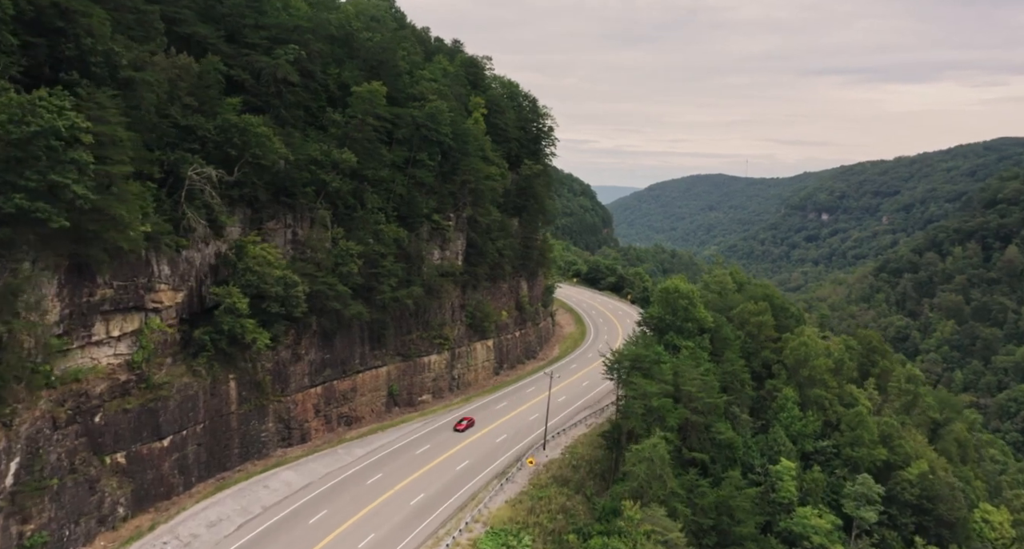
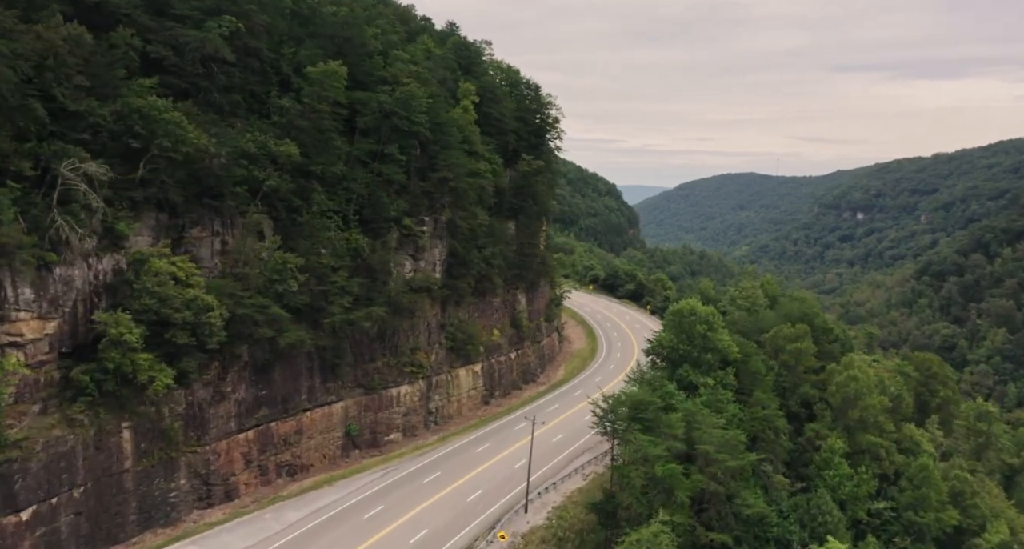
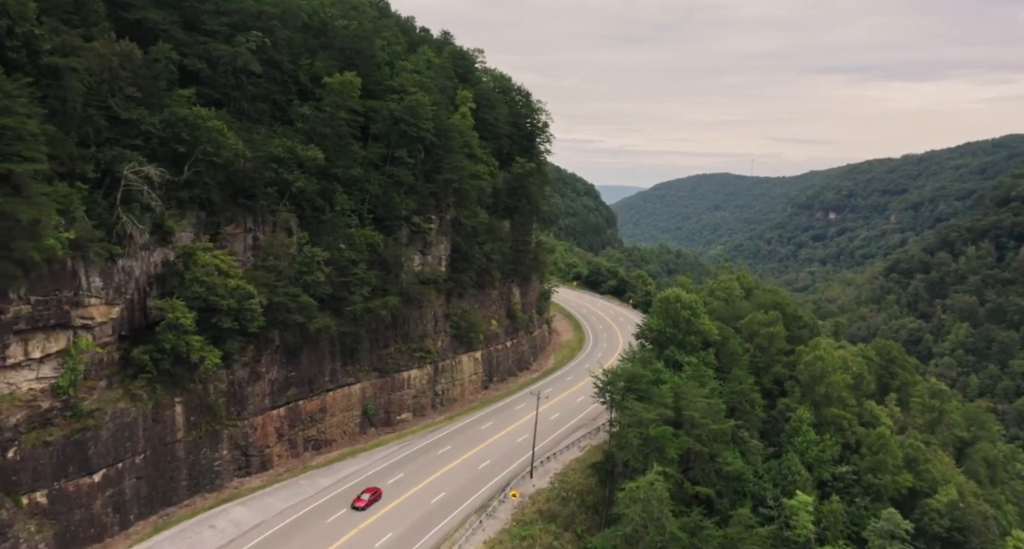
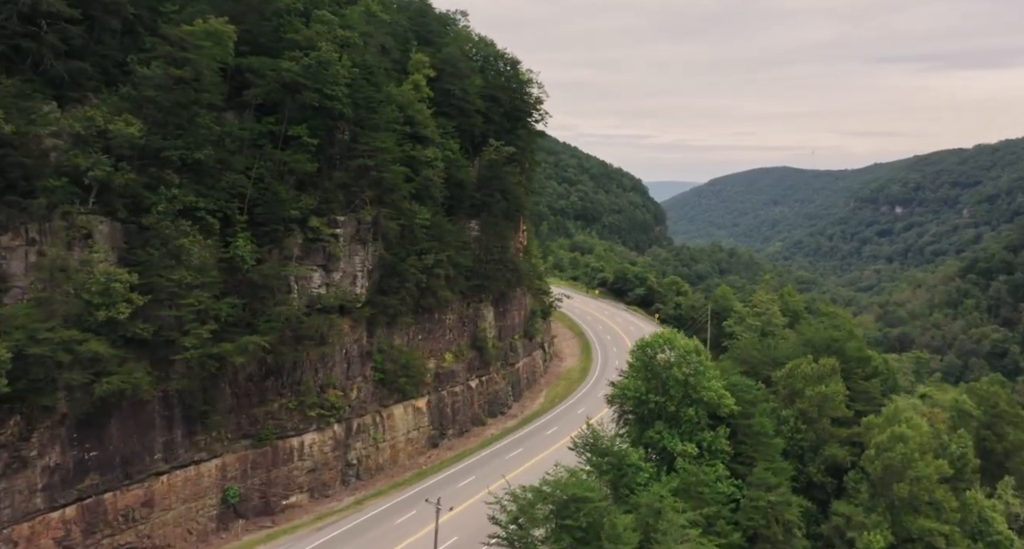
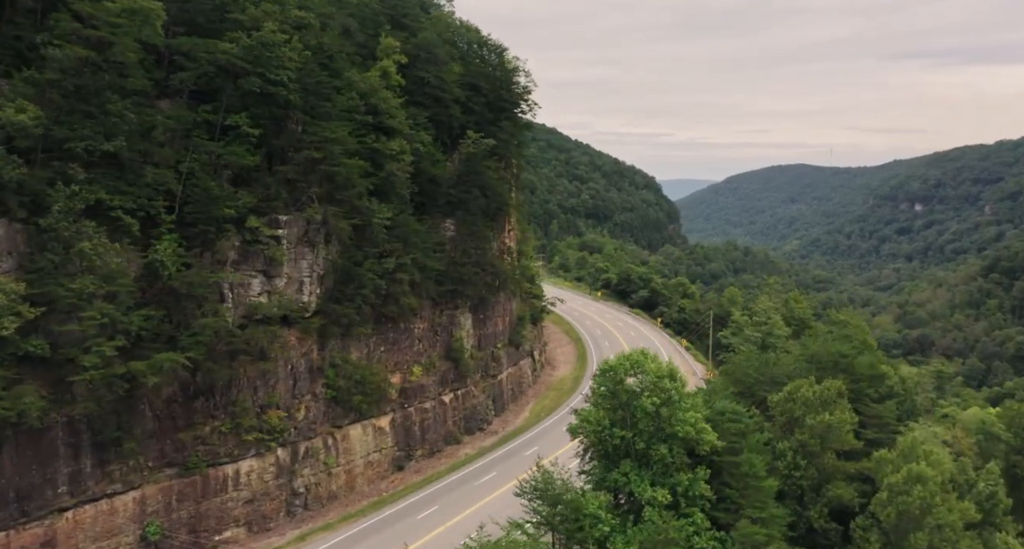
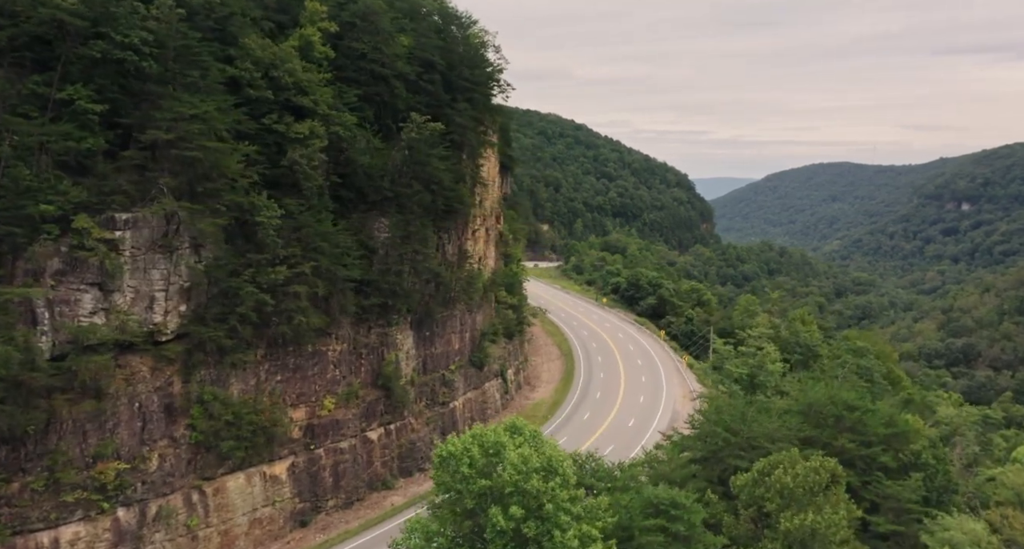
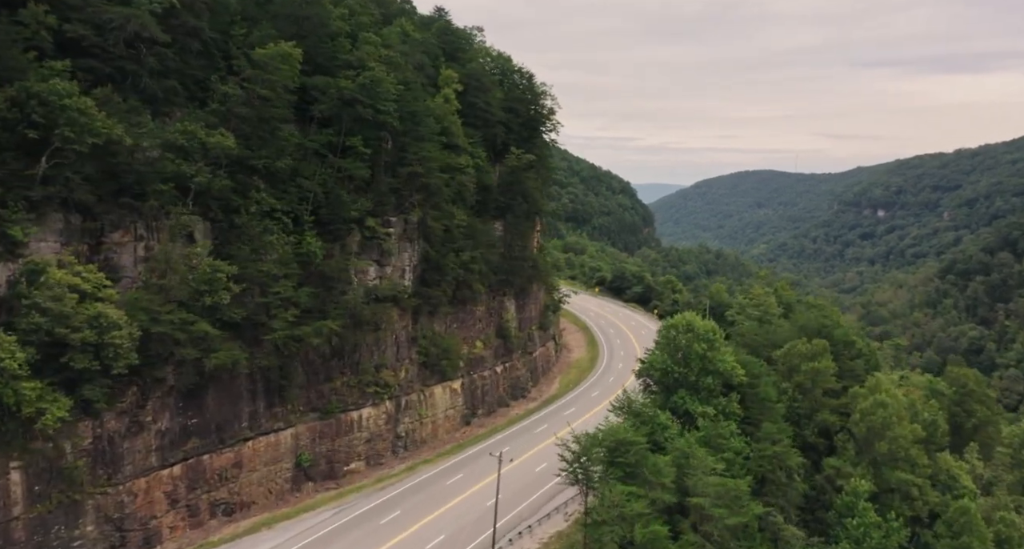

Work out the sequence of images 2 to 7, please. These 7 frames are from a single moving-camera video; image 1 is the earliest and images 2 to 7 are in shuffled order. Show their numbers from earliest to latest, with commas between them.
3, 2, 7, 4, 5, 6
